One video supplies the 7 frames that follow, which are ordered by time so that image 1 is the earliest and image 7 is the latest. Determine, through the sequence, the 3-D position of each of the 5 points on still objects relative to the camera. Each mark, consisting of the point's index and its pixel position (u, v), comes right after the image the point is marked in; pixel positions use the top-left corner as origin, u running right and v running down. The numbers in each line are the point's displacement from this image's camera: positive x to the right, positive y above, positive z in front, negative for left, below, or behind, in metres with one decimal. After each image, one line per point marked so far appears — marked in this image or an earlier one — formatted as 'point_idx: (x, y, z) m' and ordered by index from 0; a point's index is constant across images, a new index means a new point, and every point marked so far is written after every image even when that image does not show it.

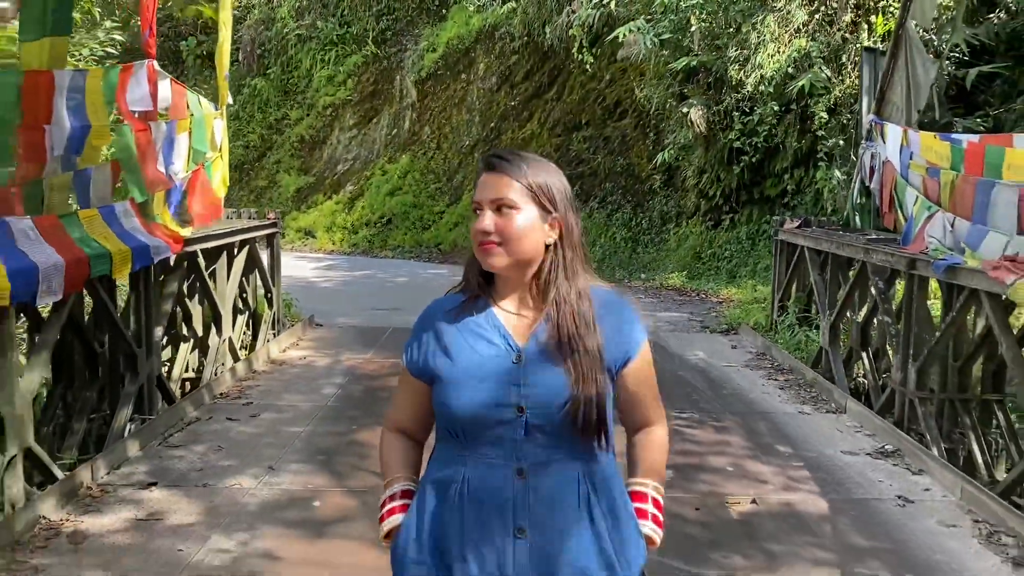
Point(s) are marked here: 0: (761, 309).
0: (+2.5, -0.2, +8.7) m
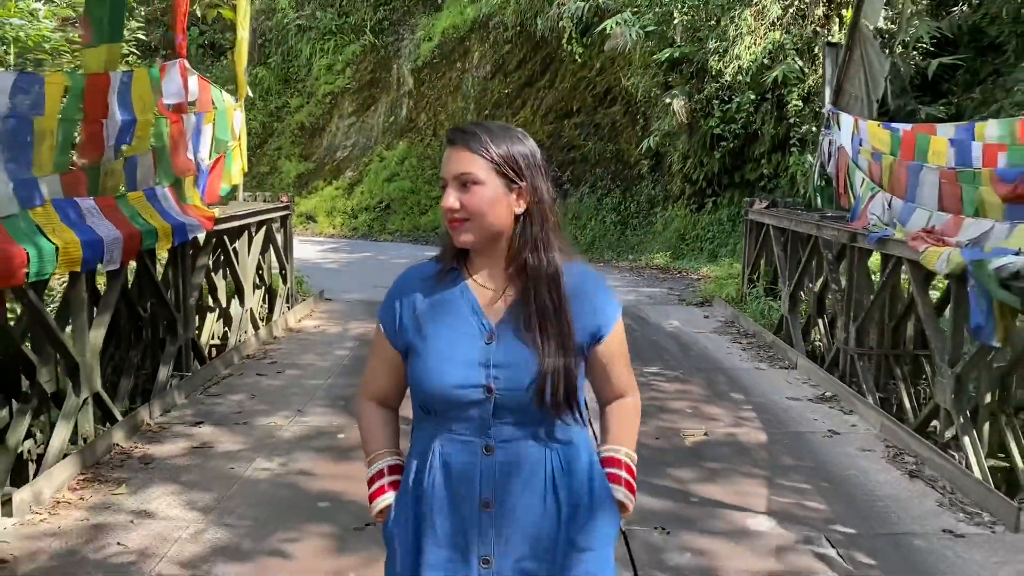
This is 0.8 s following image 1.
0: (+2.5, +0.1, +9.5) m
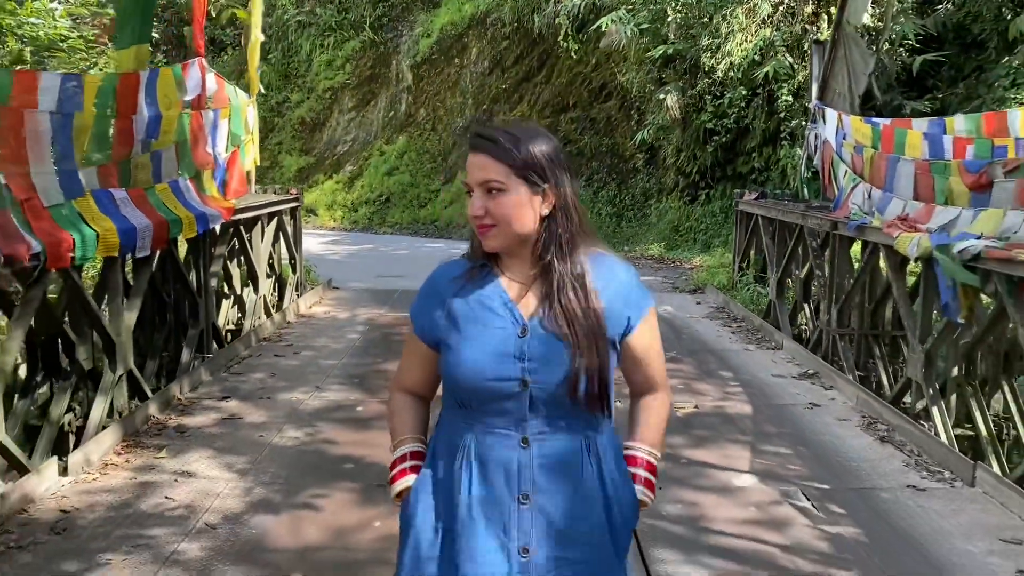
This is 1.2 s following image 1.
0: (+2.5, +0.2, +9.9) m
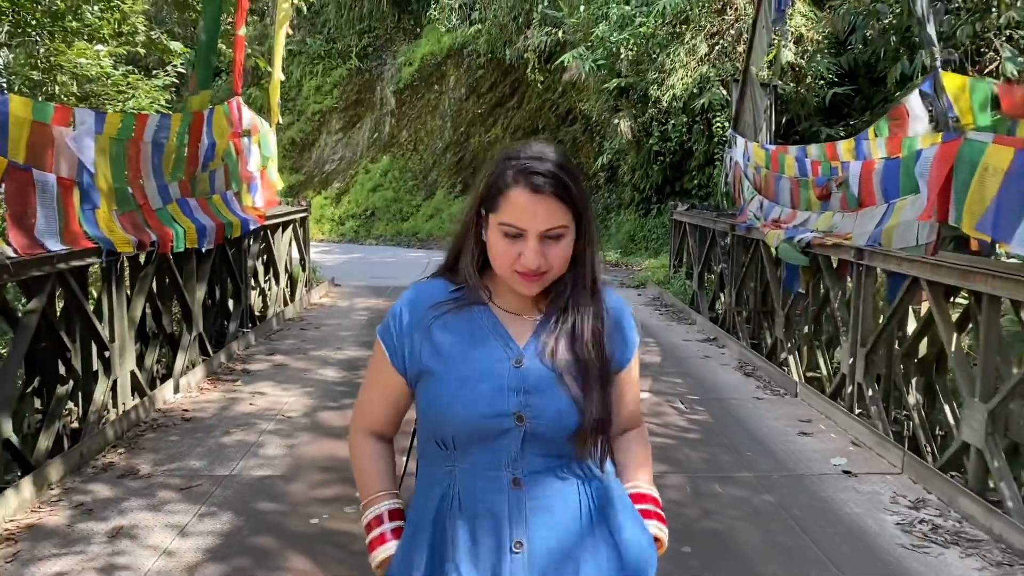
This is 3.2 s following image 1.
0: (+2.1, +0.3, +11.8) m
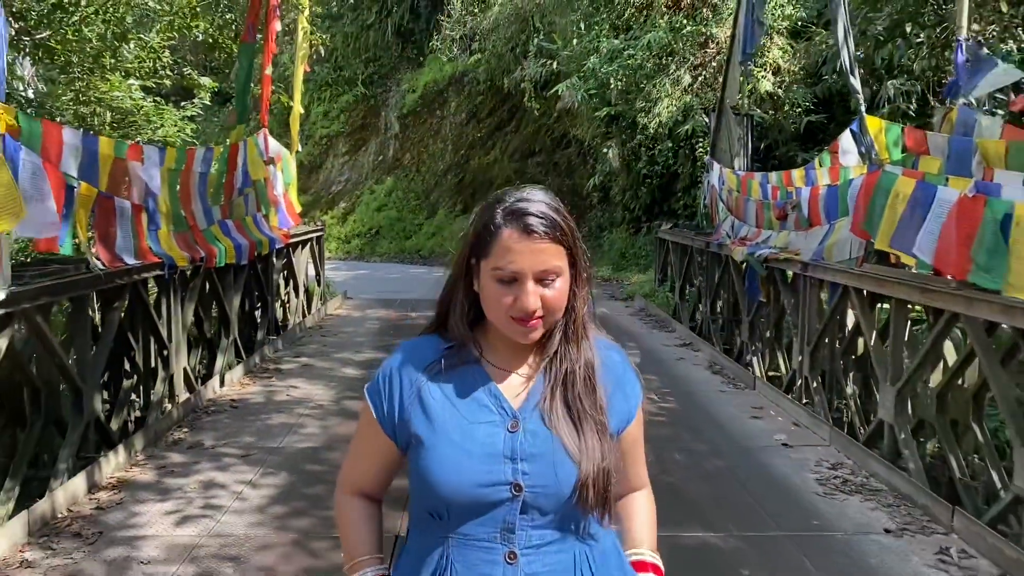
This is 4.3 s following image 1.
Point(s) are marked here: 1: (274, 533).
0: (+2.1, +0.1, +12.7) m
1: (-1.1, -1.1, +3.9) m
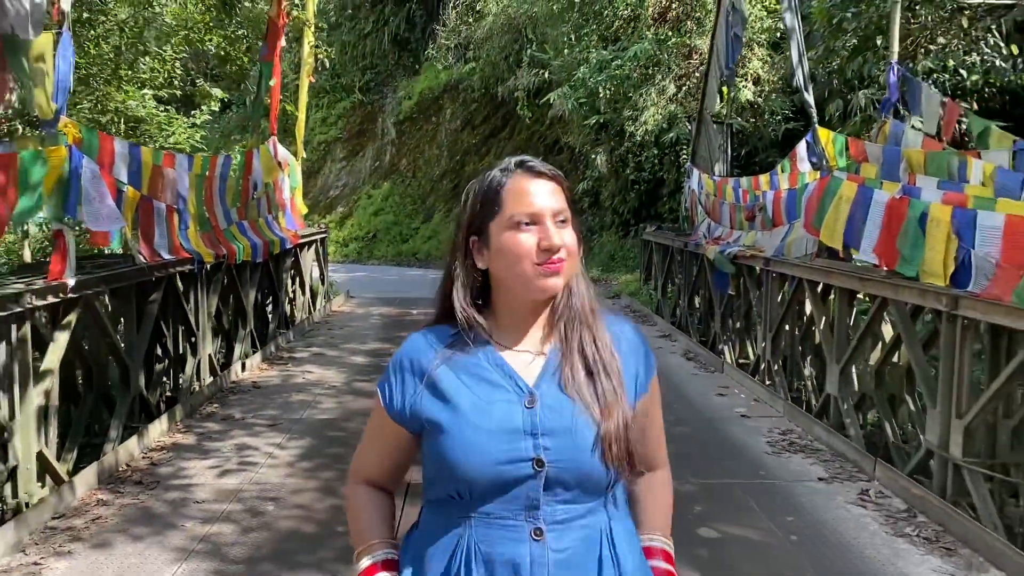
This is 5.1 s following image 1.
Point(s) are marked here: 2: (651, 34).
0: (+2.0, +0.1, +13.5) m
1: (-1.1, -1.0, +4.6) m
2: (+2.5, +4.5, +14.9) m
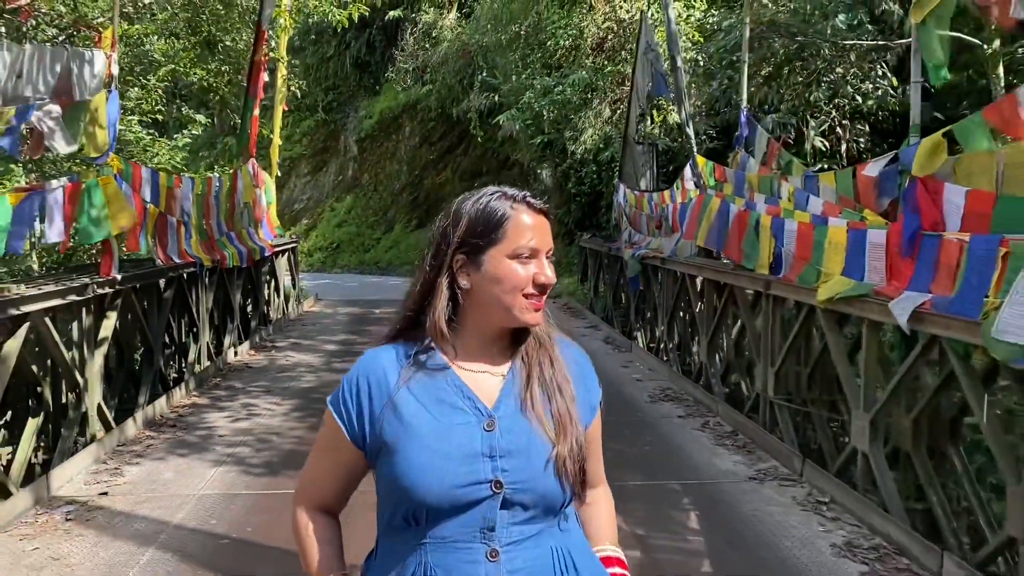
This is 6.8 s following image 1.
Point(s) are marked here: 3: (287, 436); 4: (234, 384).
0: (+1.1, 0.0, +15.2) m
1: (-1.6, -1.0, +6.2) m
2: (+1.5, +4.4, +16.7) m
3: (-1.5, -1.0, +5.8) m
4: (-2.5, -0.9, +7.6) m
